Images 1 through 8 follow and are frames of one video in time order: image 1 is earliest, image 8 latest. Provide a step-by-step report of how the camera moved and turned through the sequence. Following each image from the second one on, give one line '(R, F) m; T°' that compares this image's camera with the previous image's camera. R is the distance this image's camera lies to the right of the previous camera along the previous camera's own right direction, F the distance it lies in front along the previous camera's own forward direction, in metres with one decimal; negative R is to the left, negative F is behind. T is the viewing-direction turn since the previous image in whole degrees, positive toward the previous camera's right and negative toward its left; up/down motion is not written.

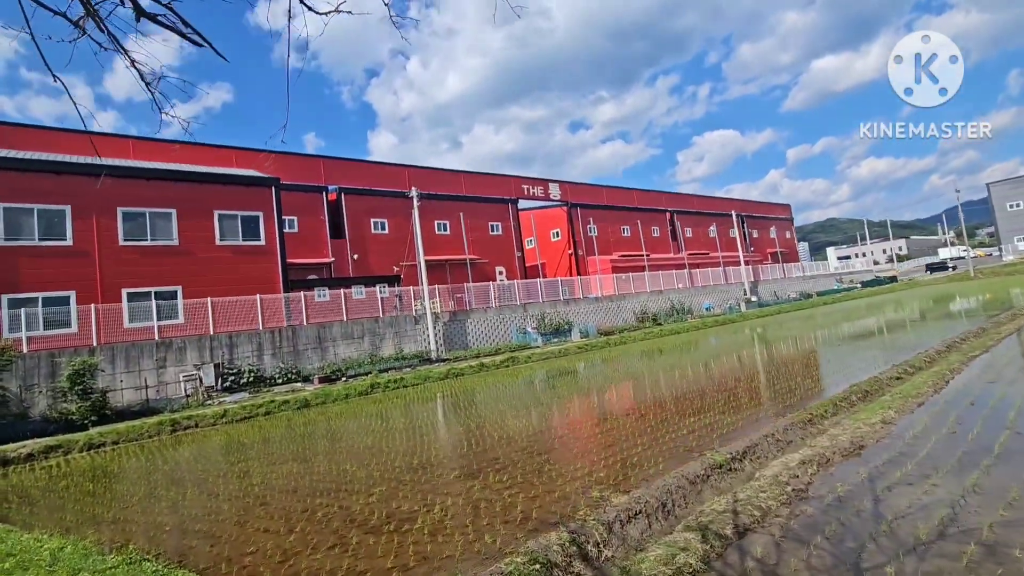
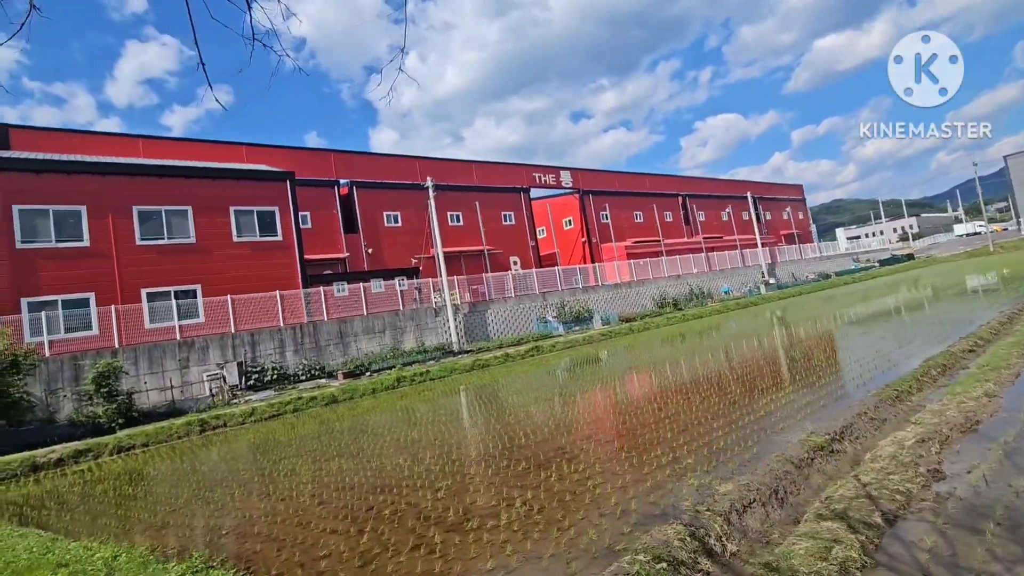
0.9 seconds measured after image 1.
(-0.6, +0.4) m; -1°
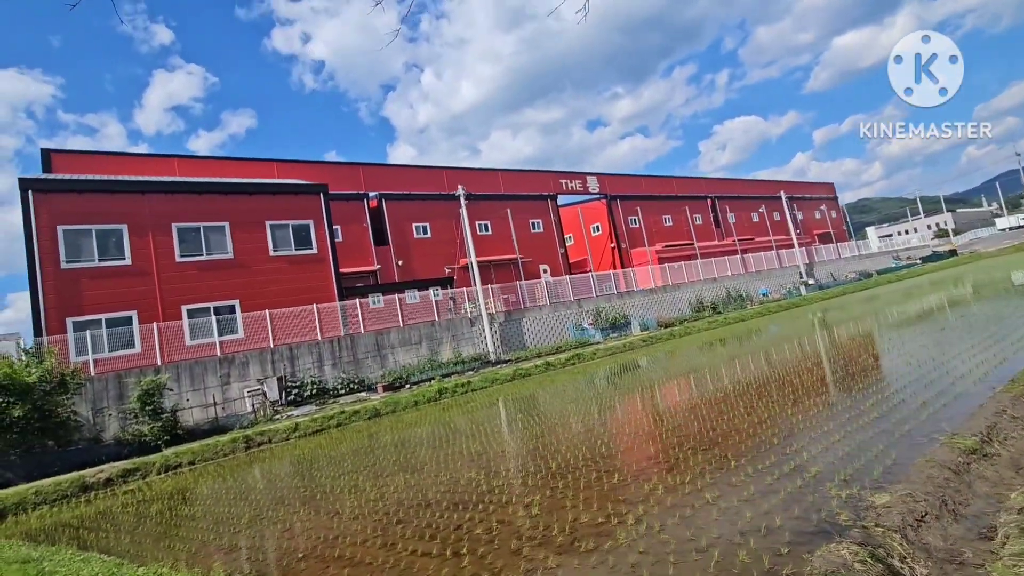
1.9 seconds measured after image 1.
(-0.6, +0.4) m; -2°
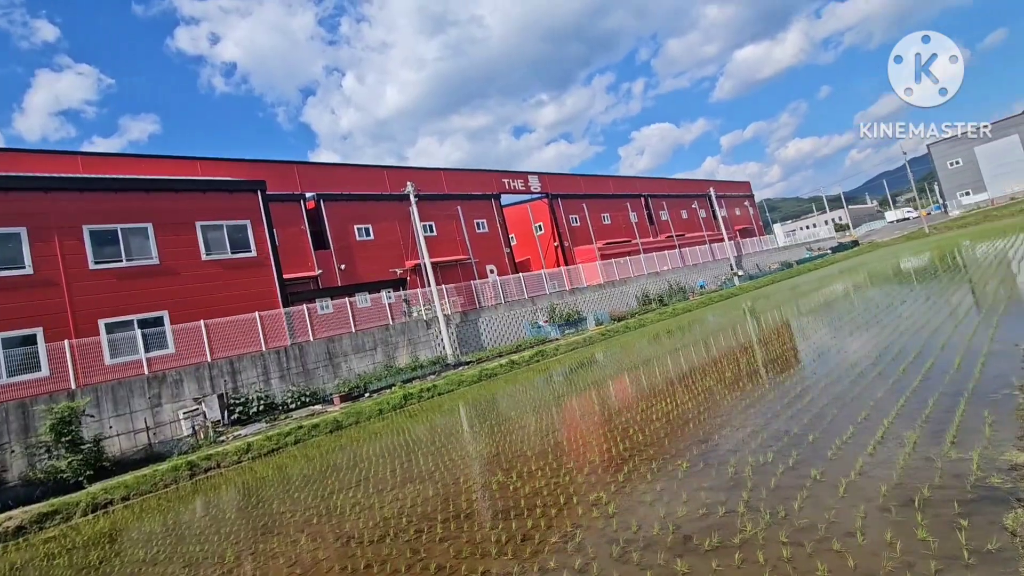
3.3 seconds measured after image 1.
(-1.0, +0.7) m; +8°
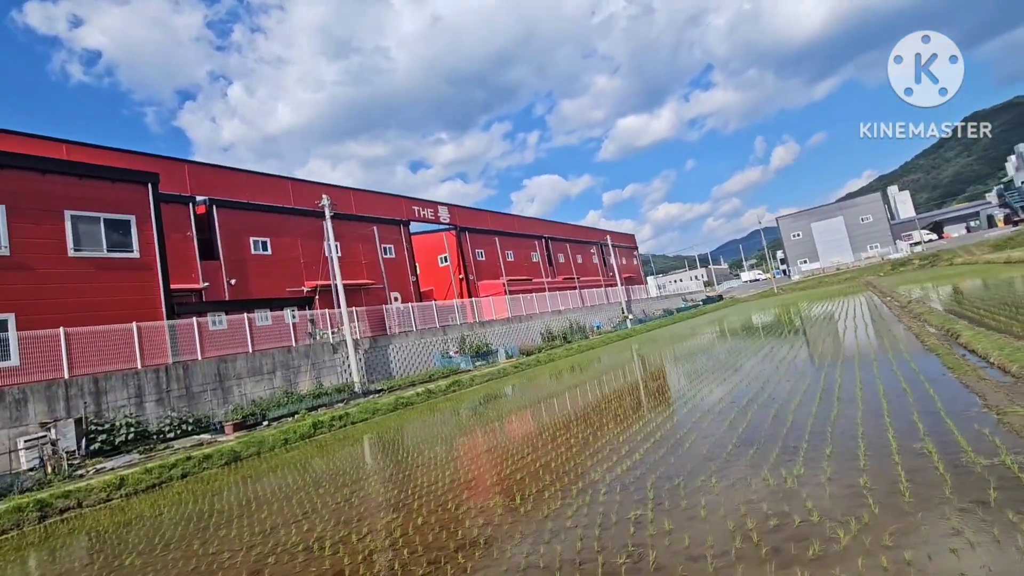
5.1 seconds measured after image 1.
(-1.2, +0.5) m; +12°
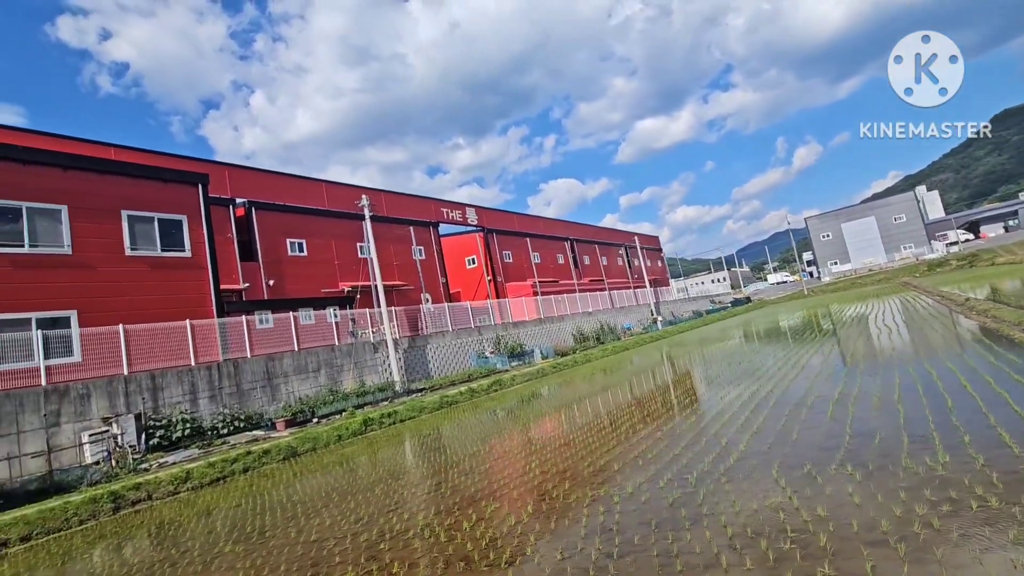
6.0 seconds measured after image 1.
(-0.8, +0.1) m; -2°
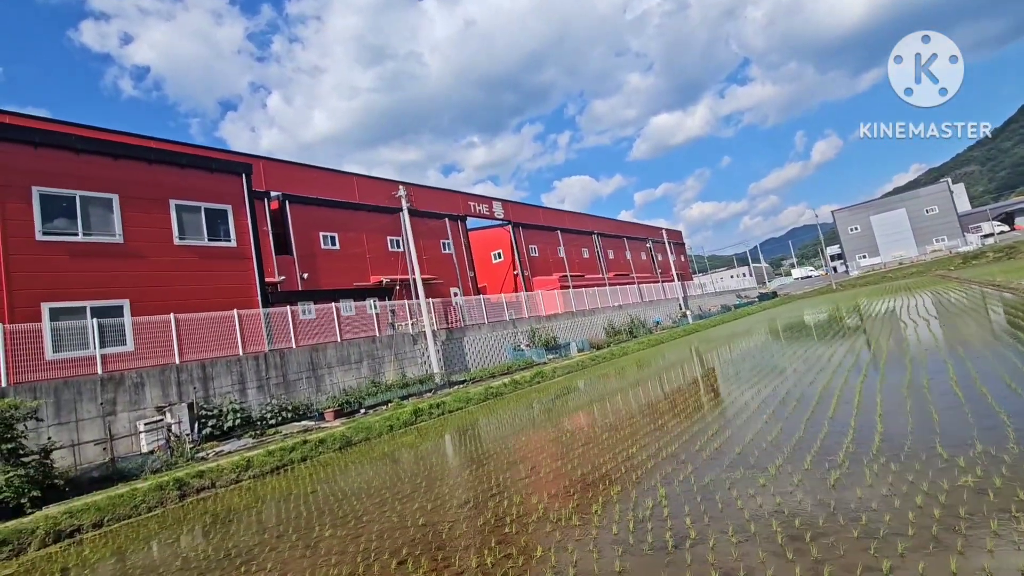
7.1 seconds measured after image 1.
(-1.0, +0.3) m; -2°
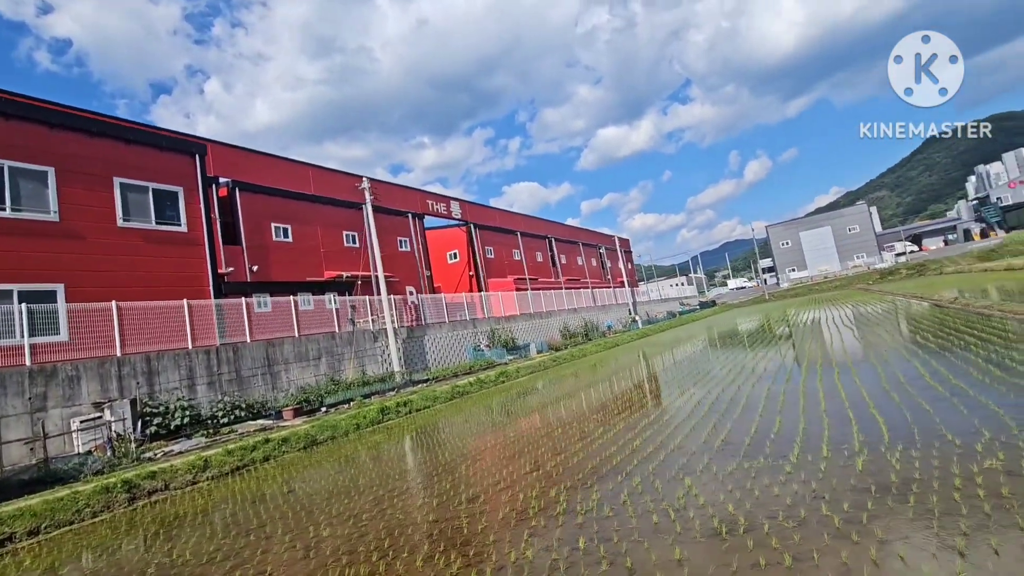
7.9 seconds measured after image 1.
(-0.7, +0.2) m; +6°
